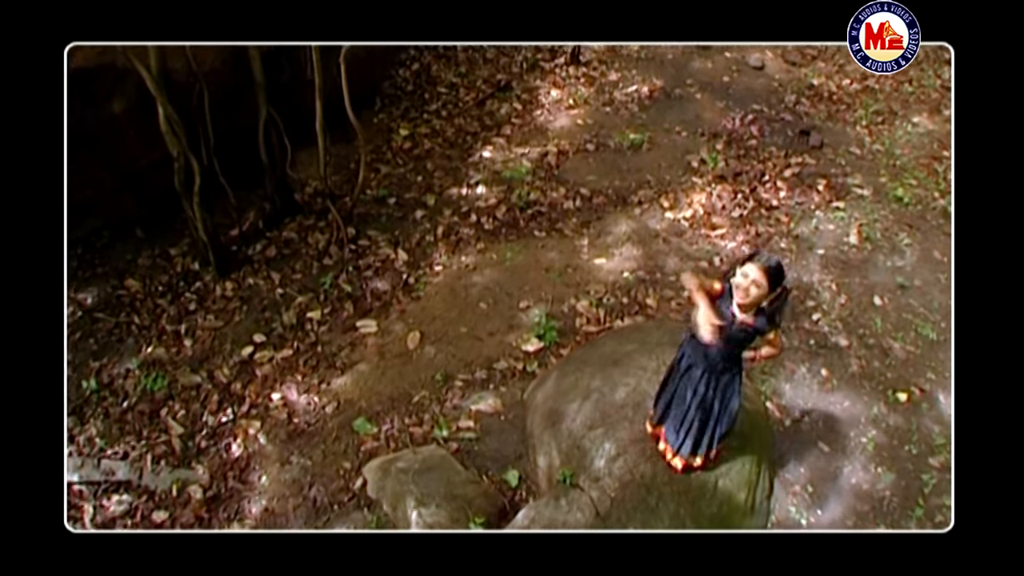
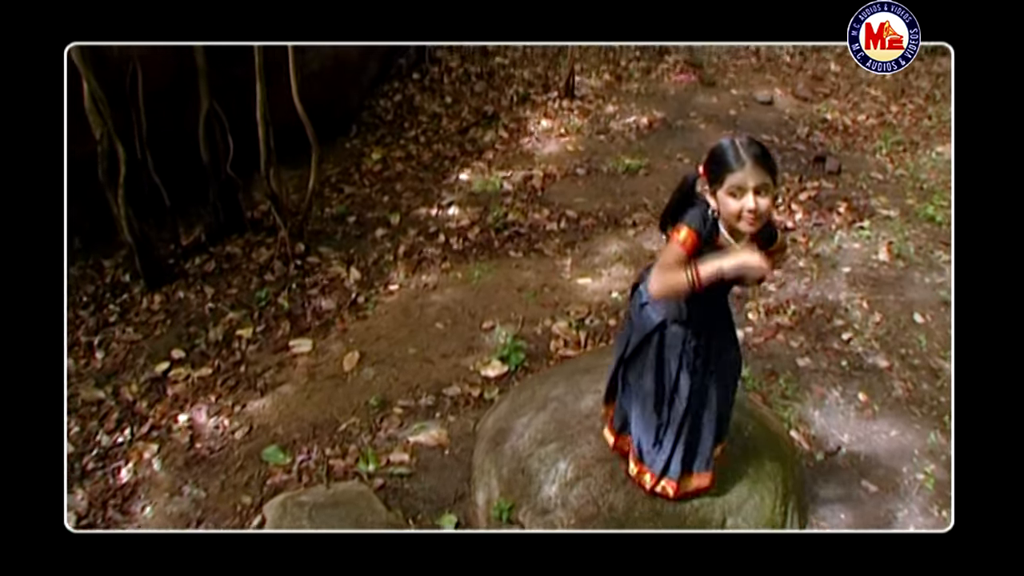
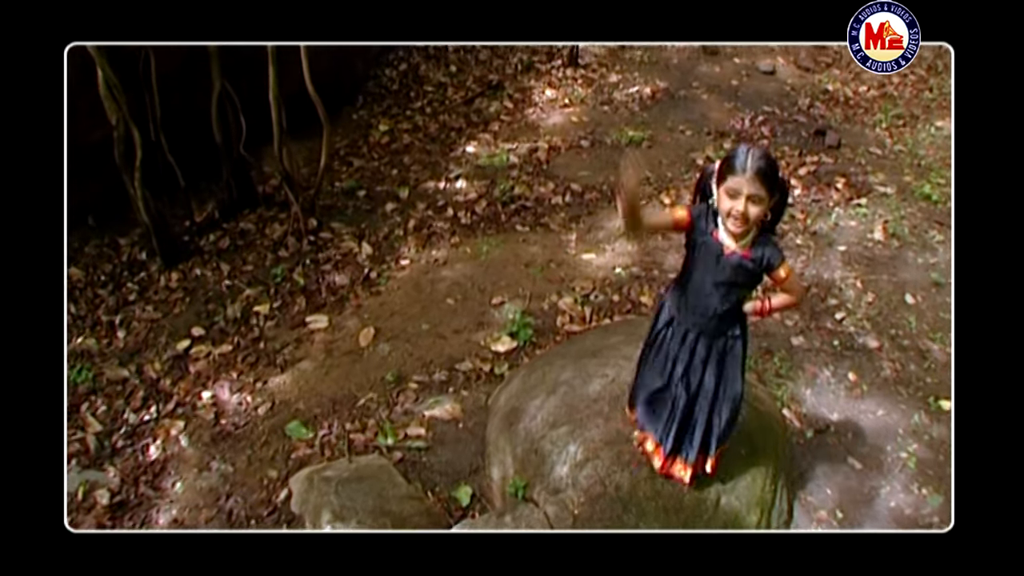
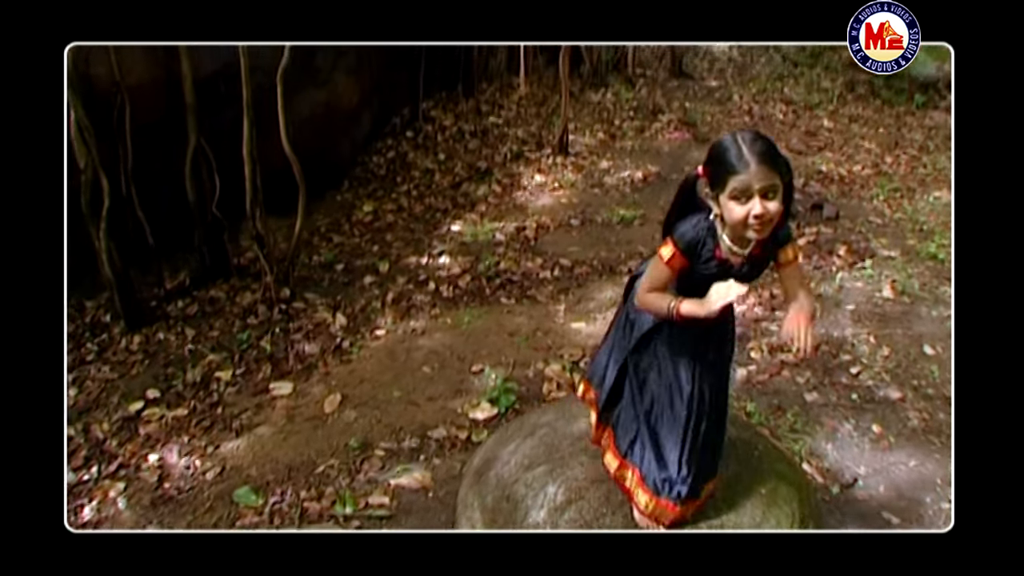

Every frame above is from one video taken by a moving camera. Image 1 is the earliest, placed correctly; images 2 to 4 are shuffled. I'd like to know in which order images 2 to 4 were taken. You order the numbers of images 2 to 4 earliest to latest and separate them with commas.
3, 2, 4
